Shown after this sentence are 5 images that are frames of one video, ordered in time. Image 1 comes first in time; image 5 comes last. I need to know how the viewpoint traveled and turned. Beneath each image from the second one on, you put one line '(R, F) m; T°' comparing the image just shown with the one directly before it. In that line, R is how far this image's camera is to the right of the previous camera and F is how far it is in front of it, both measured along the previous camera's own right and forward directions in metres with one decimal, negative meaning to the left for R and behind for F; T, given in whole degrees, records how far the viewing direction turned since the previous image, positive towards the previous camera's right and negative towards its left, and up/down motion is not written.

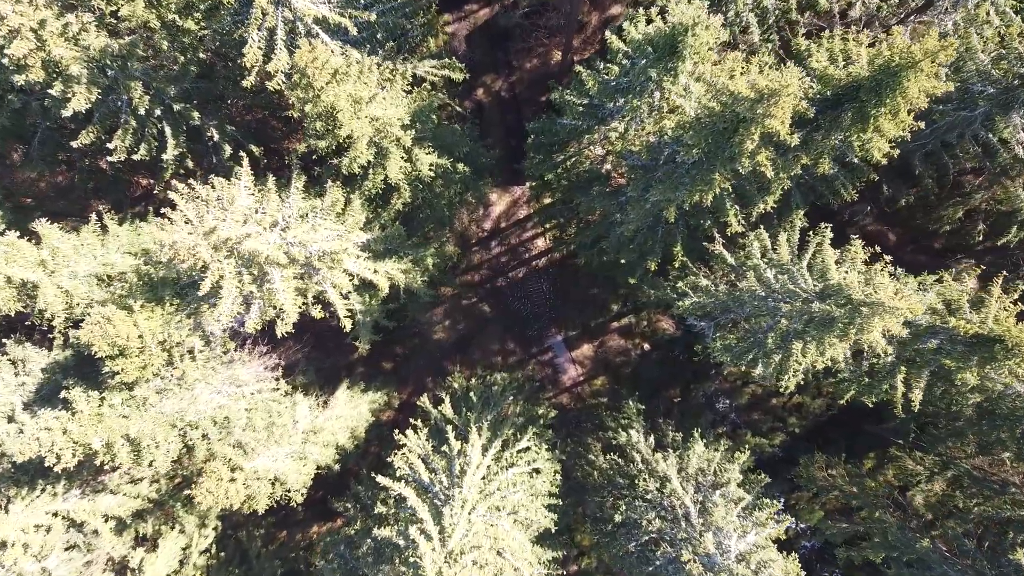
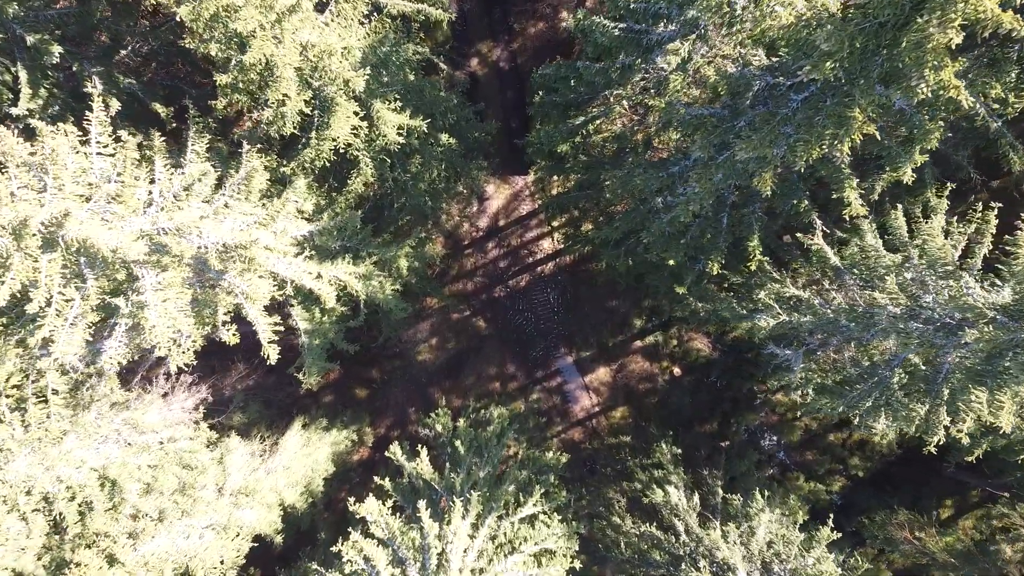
(0.0, +3.9) m; 0°
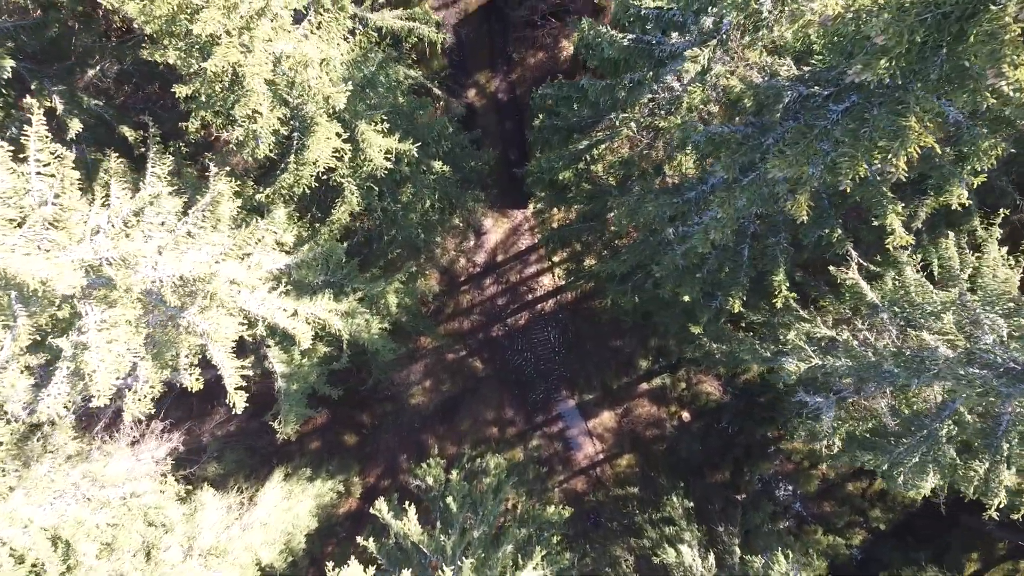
(0.0, +0.9) m; 0°
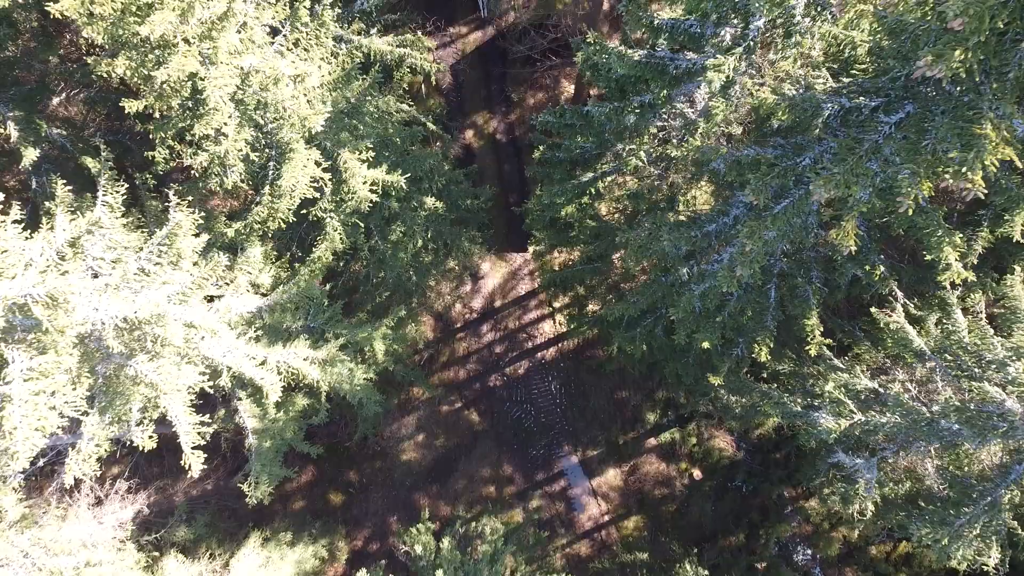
(0.0, +0.9) m; 0°
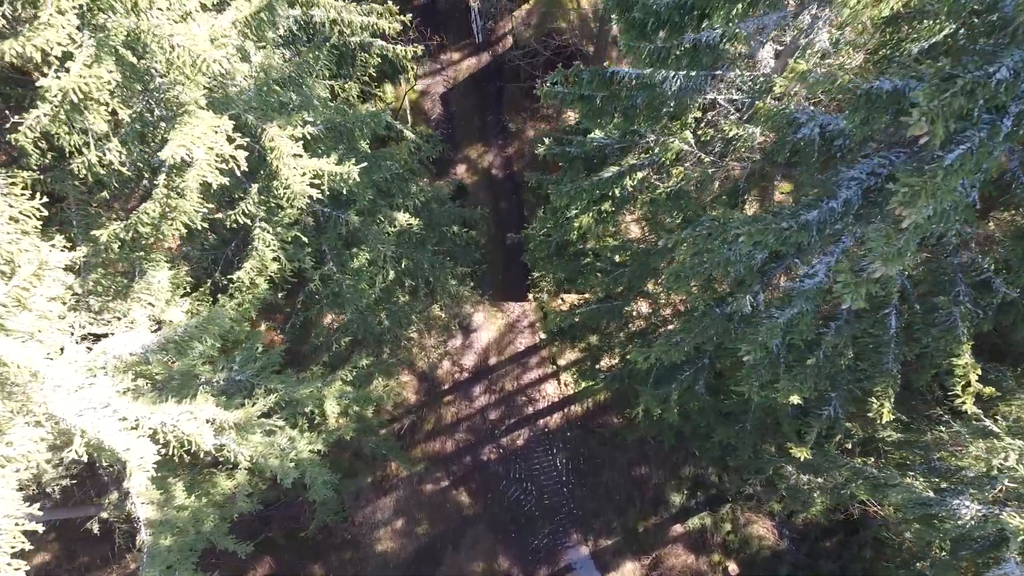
(0.0, +2.3) m; 0°
